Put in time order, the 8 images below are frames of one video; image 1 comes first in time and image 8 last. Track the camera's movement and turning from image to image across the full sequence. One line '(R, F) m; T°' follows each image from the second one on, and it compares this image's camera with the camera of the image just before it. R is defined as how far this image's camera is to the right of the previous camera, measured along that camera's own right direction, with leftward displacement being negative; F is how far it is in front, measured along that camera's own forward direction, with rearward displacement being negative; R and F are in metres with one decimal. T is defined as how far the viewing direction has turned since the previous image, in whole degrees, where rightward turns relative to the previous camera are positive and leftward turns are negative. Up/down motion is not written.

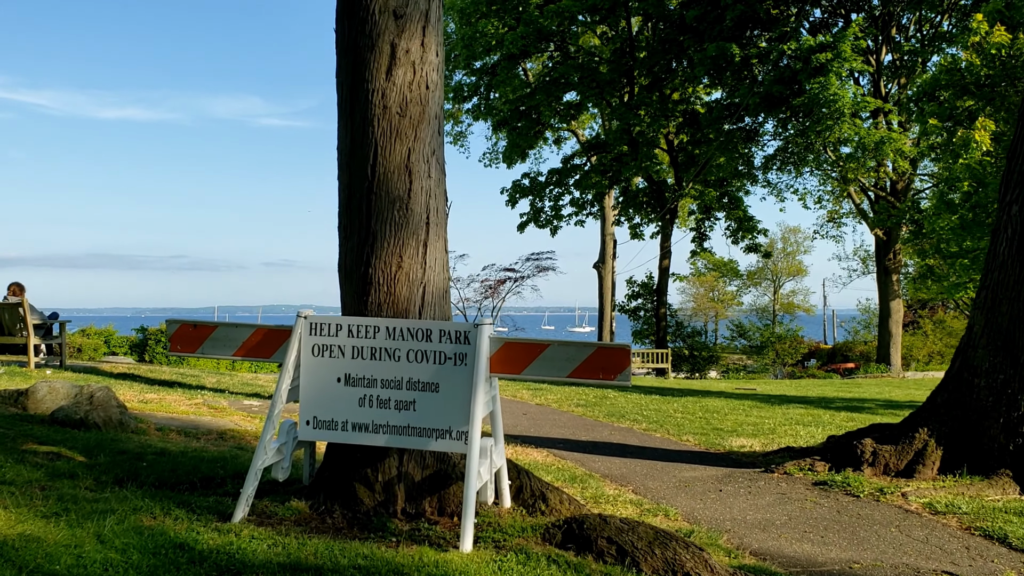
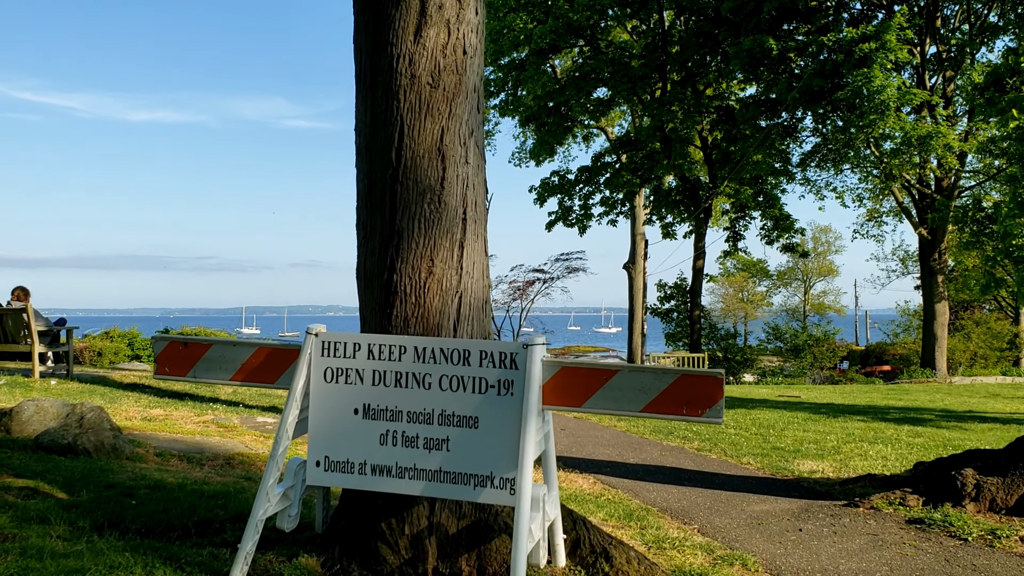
(-0.2, +0.9) m; -2°
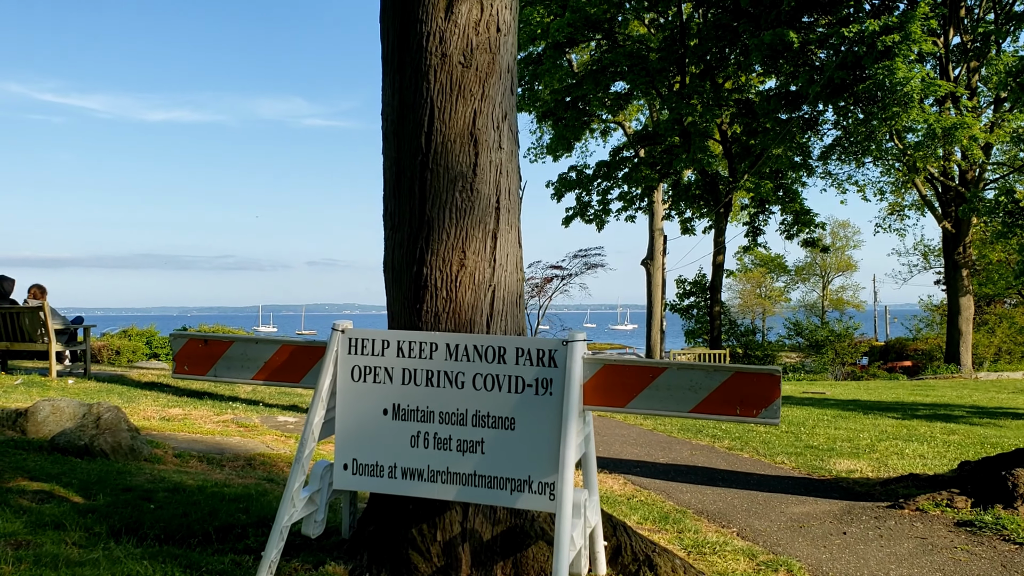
(-0.1, +0.2) m; -1°
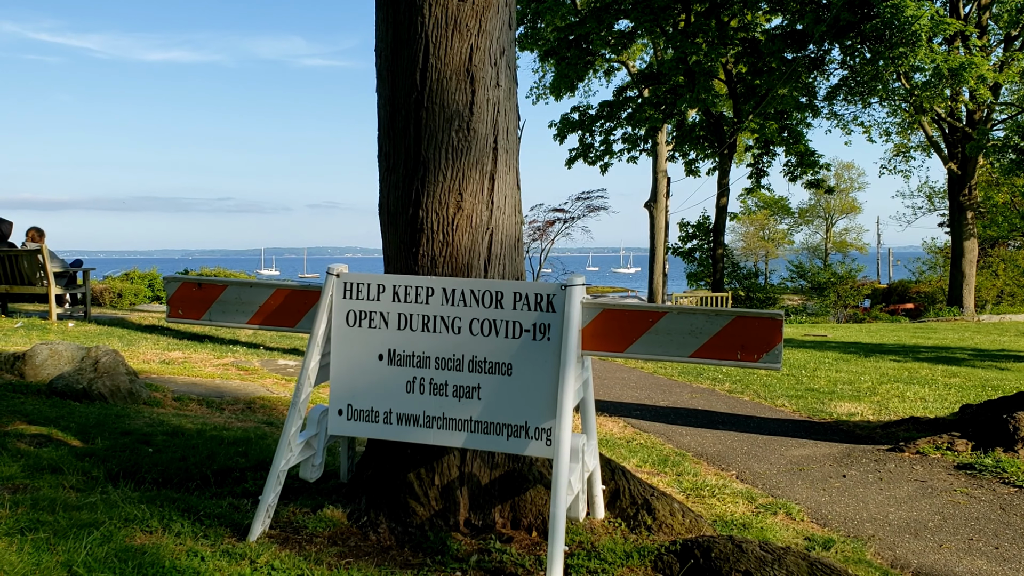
(0.0, +0.1) m; 0°
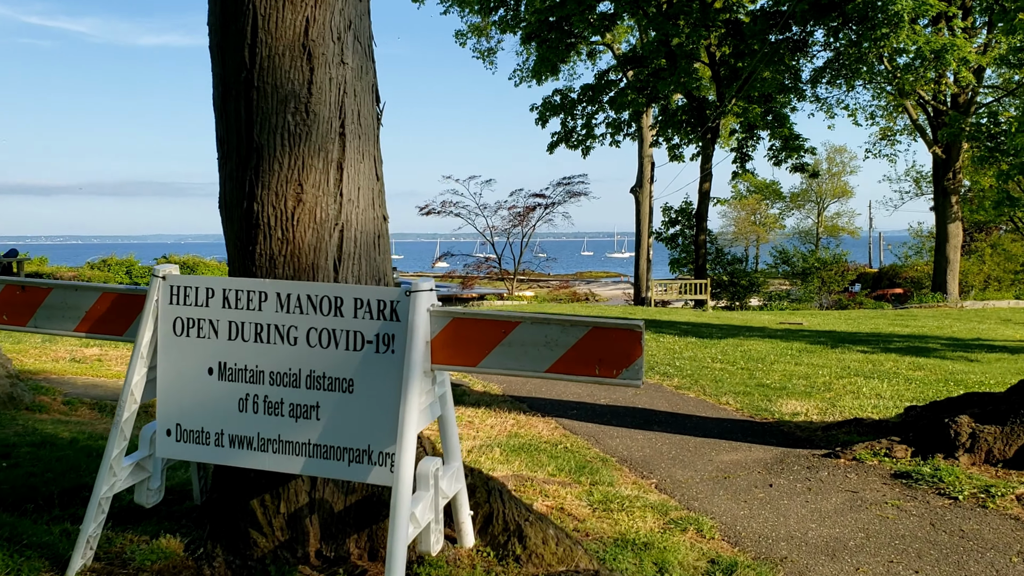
(+0.6, +0.4) m; 0°
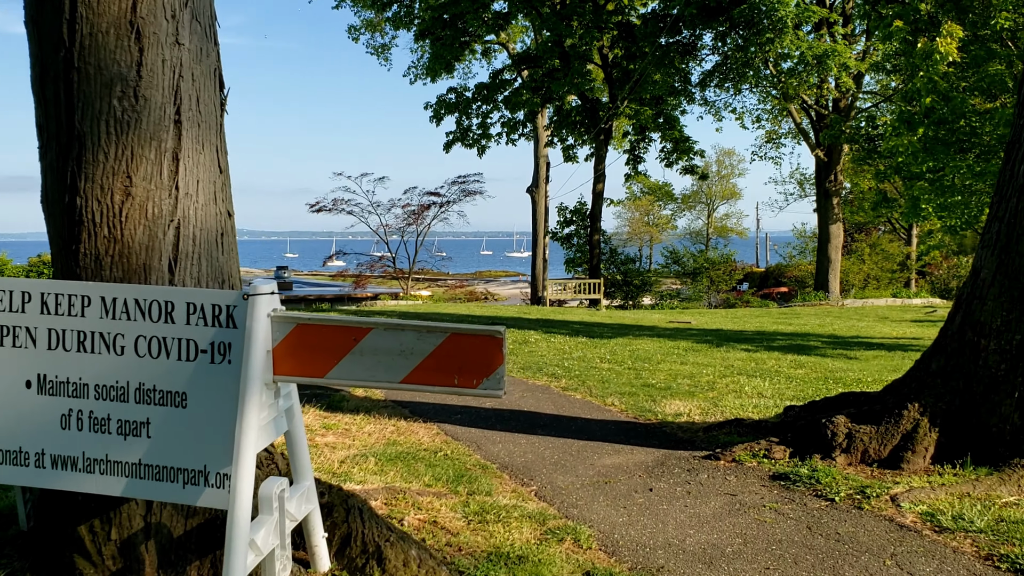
(+0.2, +0.2) m; +7°
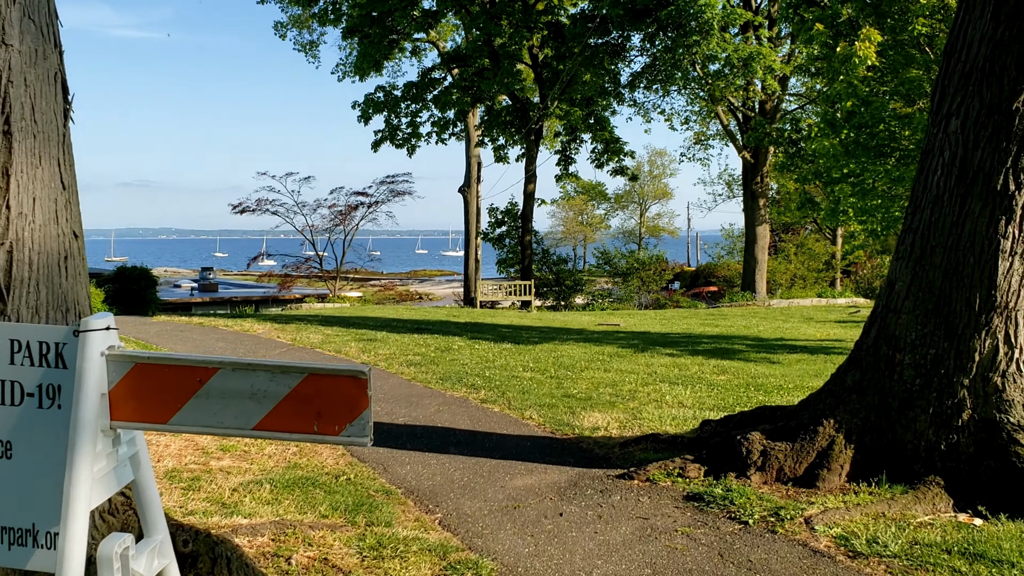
(+0.2, +0.3) m; +5°
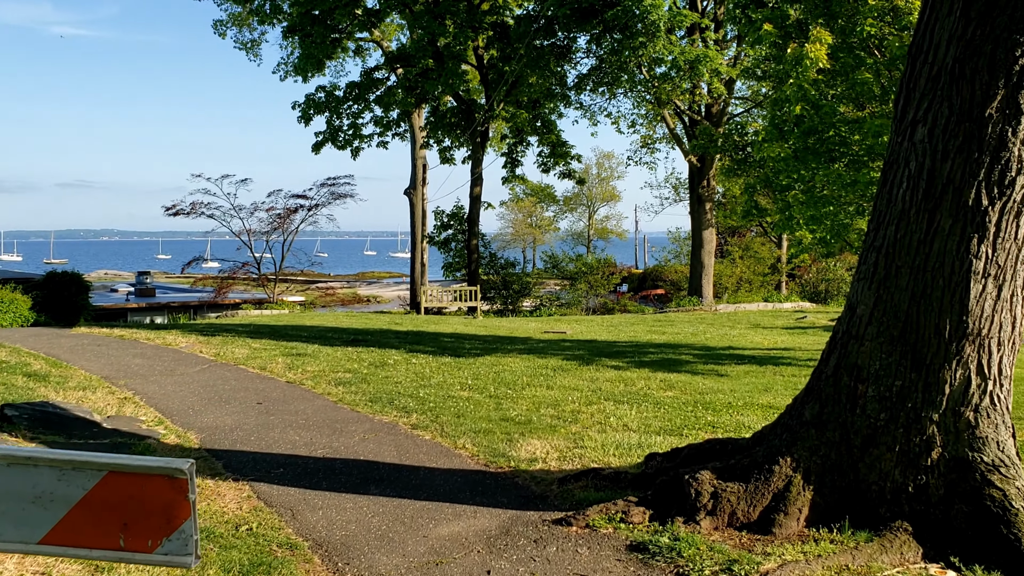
(+0.2, +0.6) m; +4°
